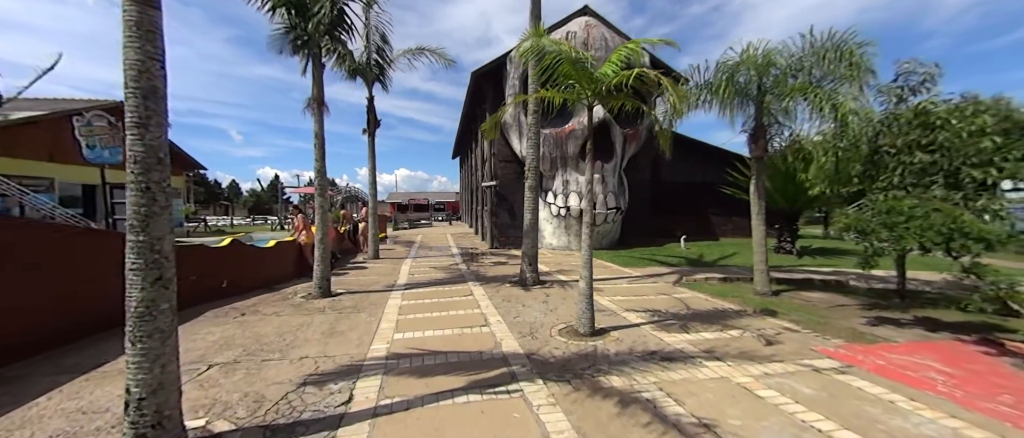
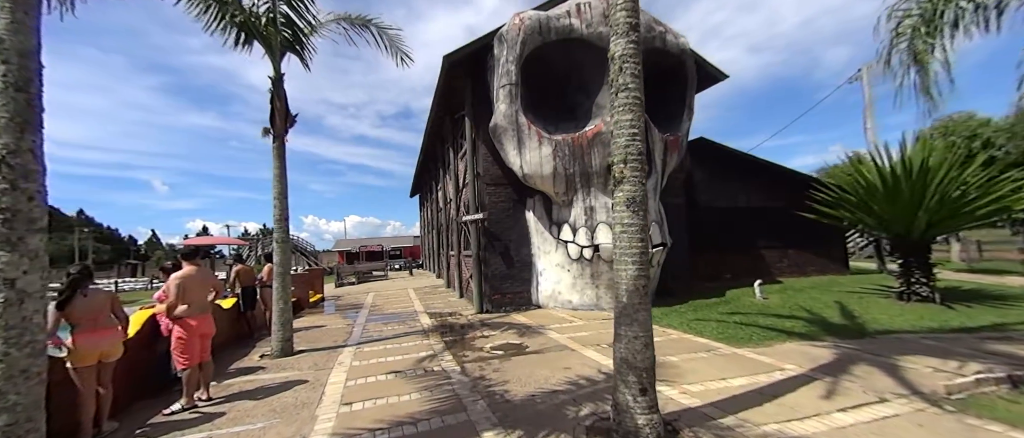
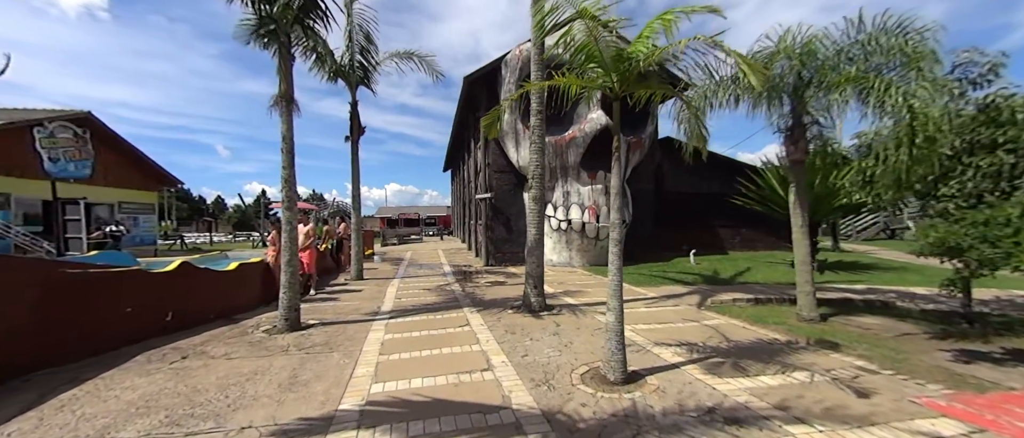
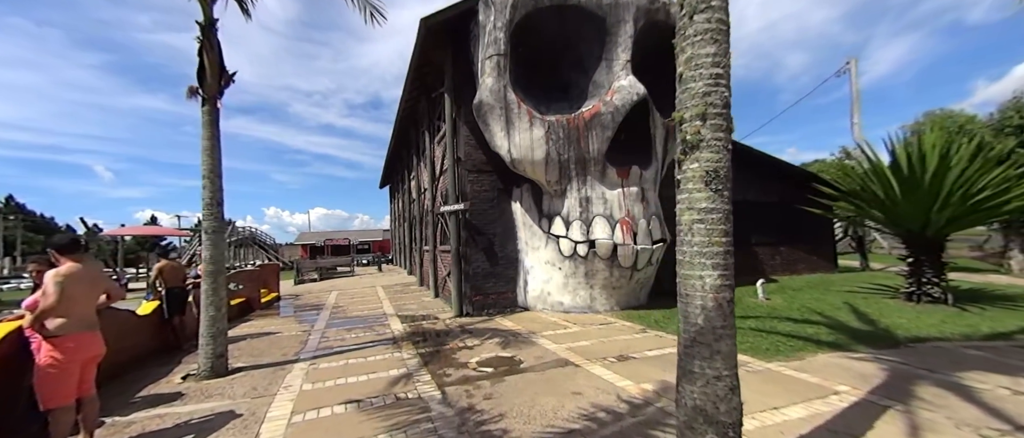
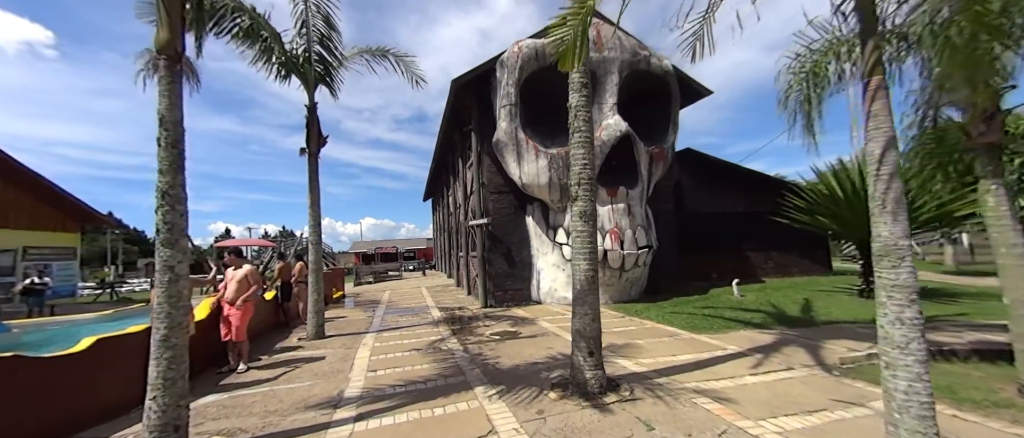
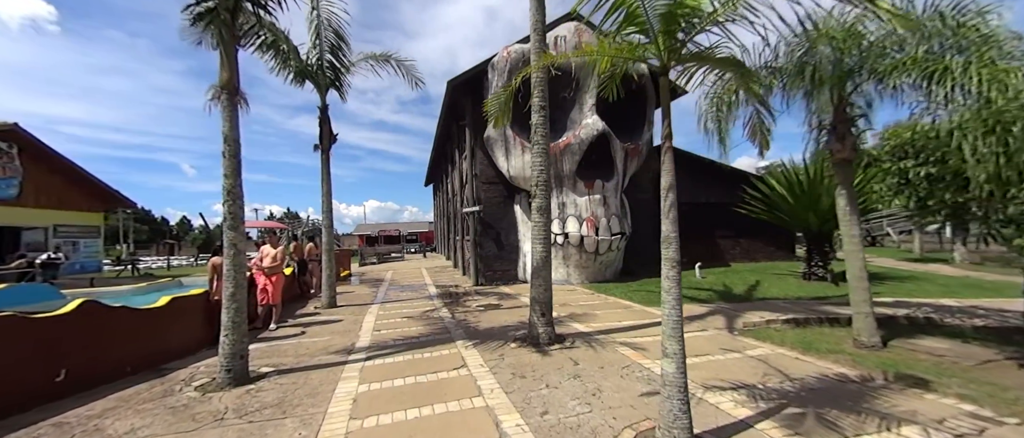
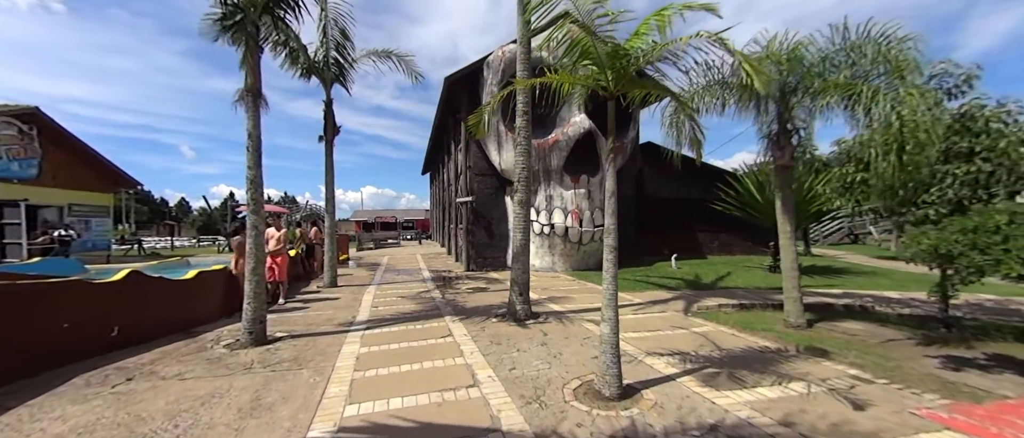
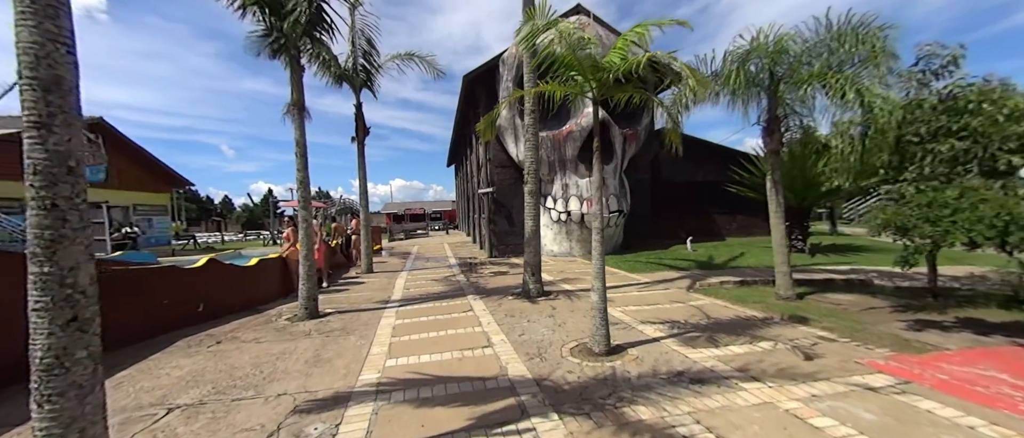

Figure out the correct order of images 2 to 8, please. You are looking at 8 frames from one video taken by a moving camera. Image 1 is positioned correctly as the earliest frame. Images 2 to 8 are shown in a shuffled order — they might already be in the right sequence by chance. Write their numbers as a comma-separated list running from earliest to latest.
8, 3, 7, 6, 5, 2, 4
